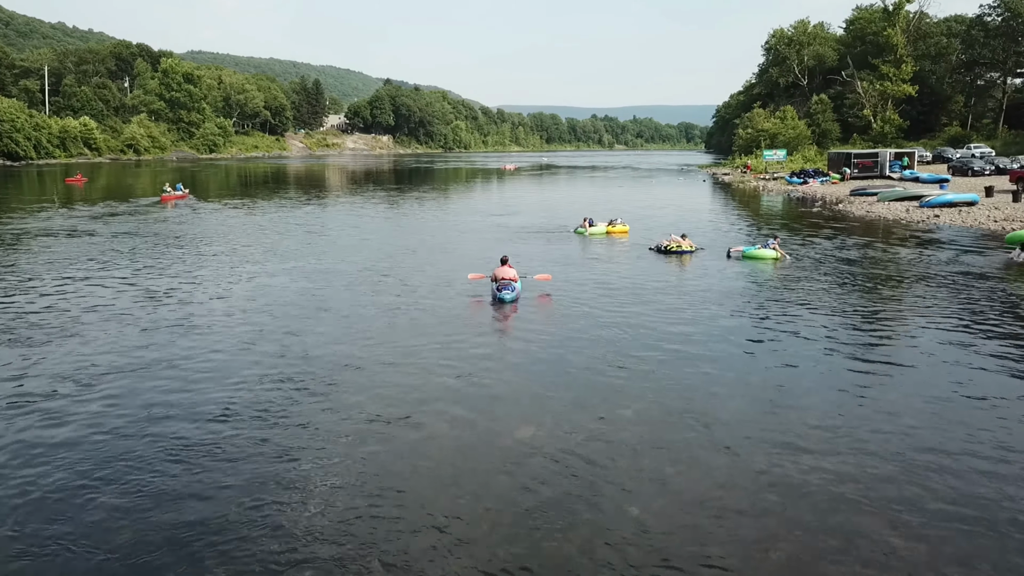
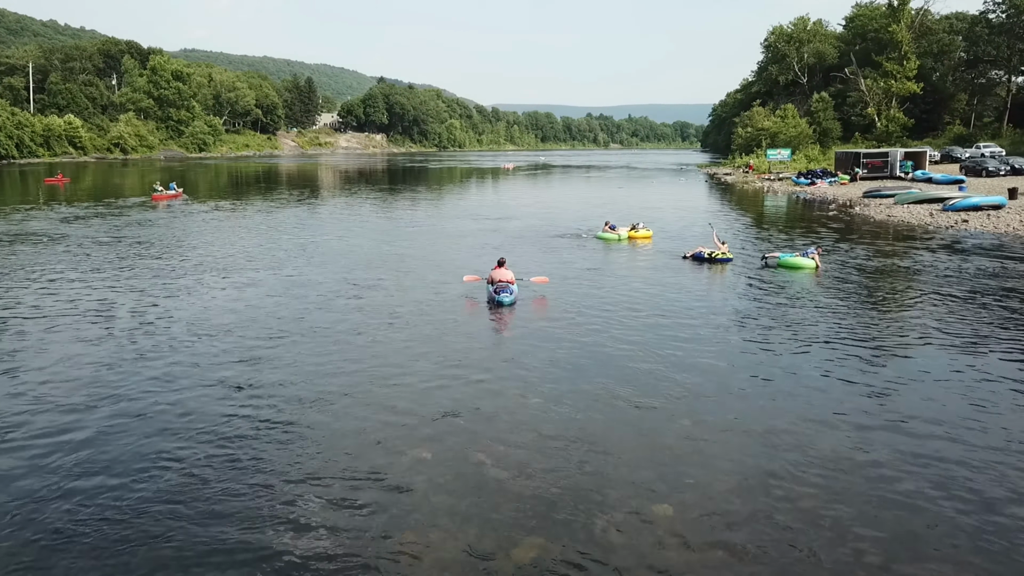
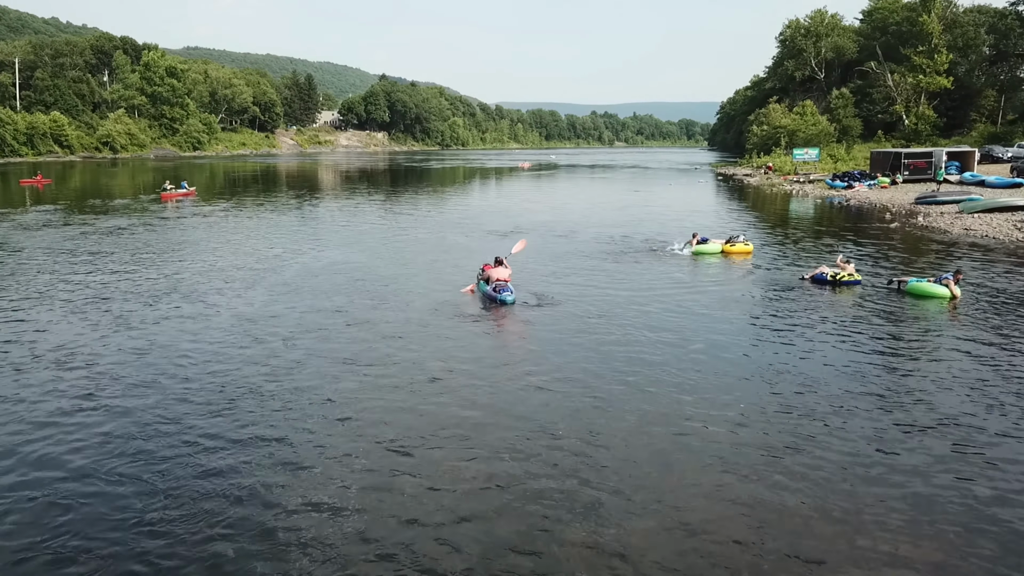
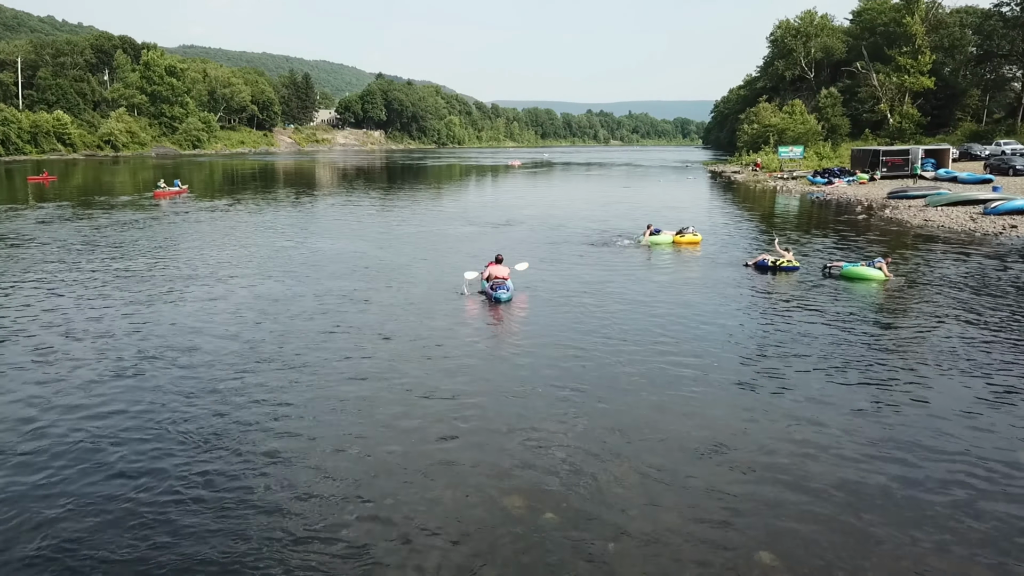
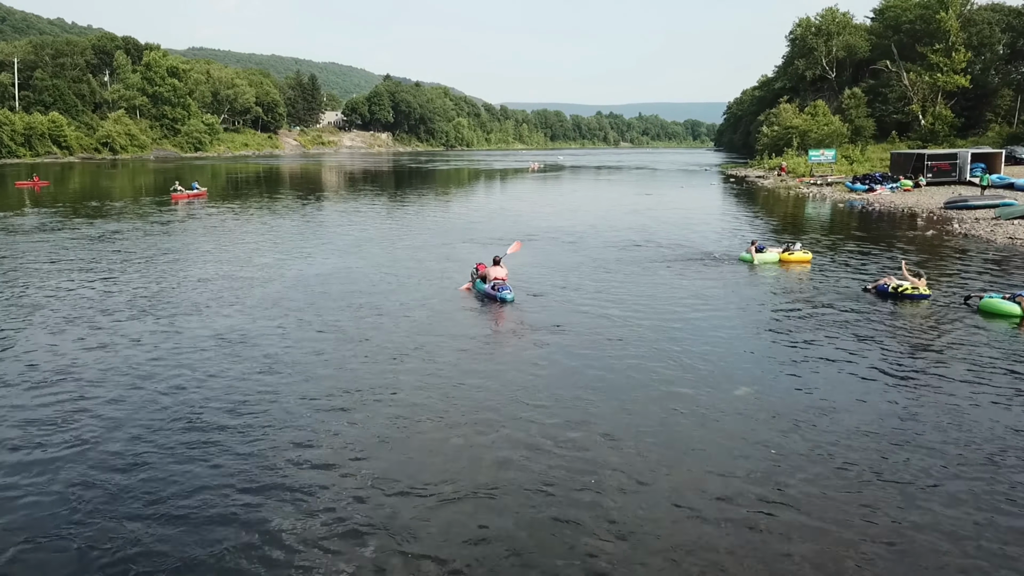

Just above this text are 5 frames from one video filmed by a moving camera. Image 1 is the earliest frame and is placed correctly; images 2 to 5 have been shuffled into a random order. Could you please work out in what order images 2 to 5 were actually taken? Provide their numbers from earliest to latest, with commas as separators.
2, 4, 3, 5
